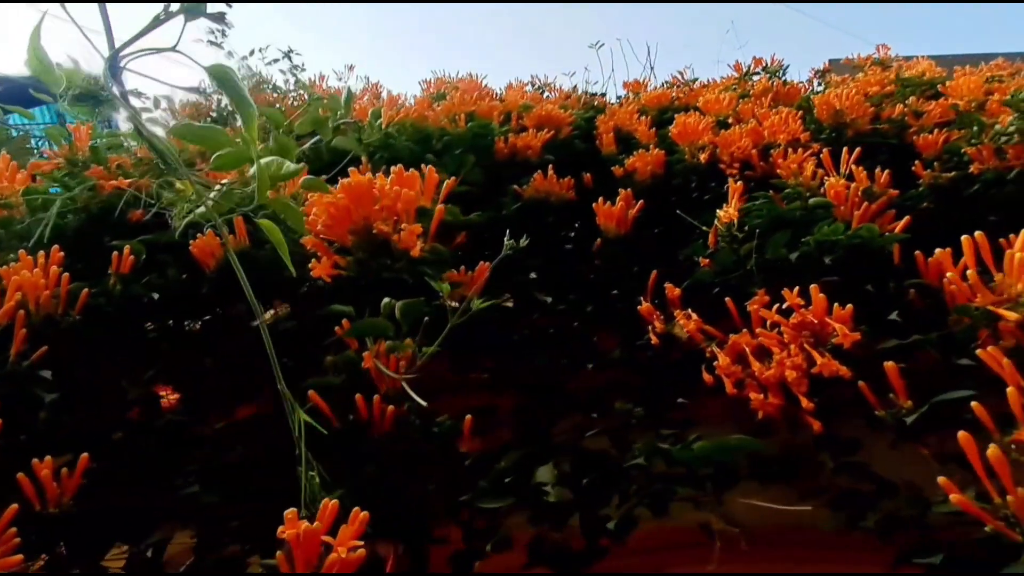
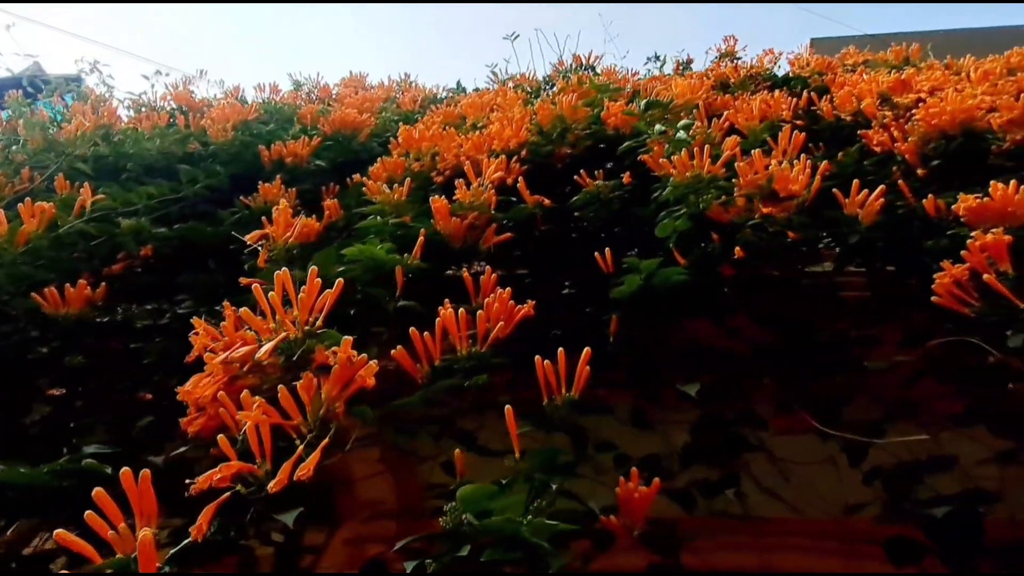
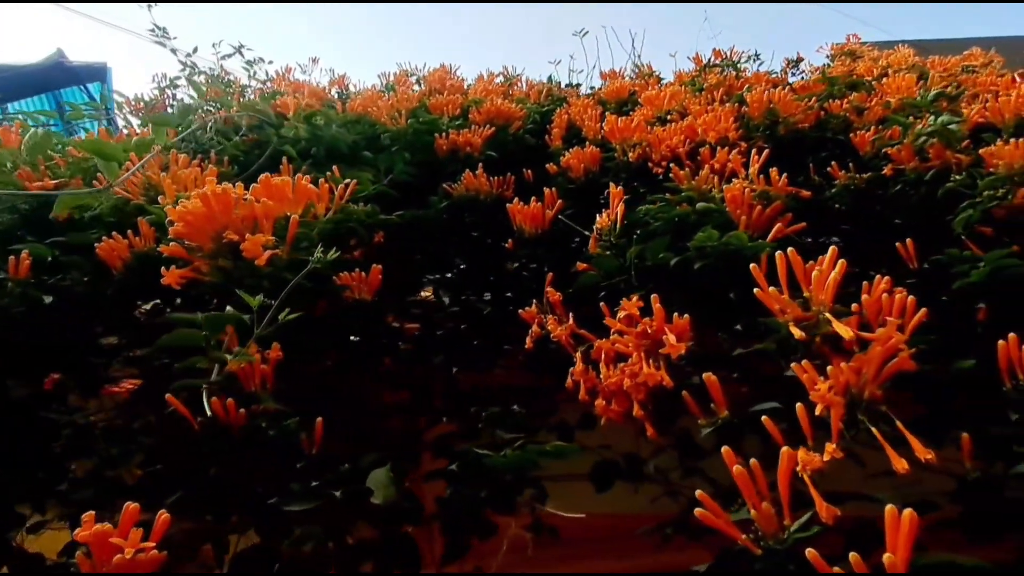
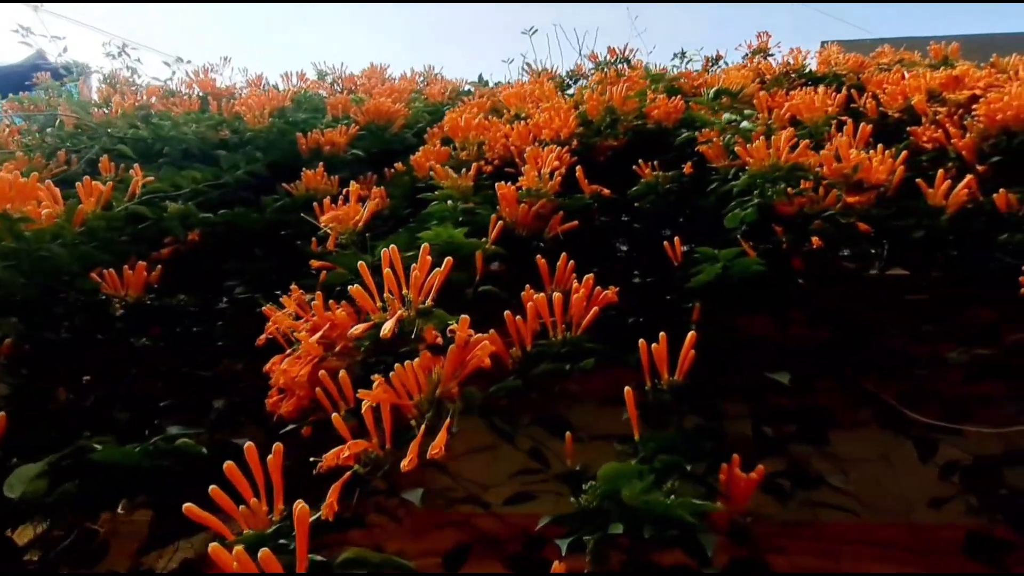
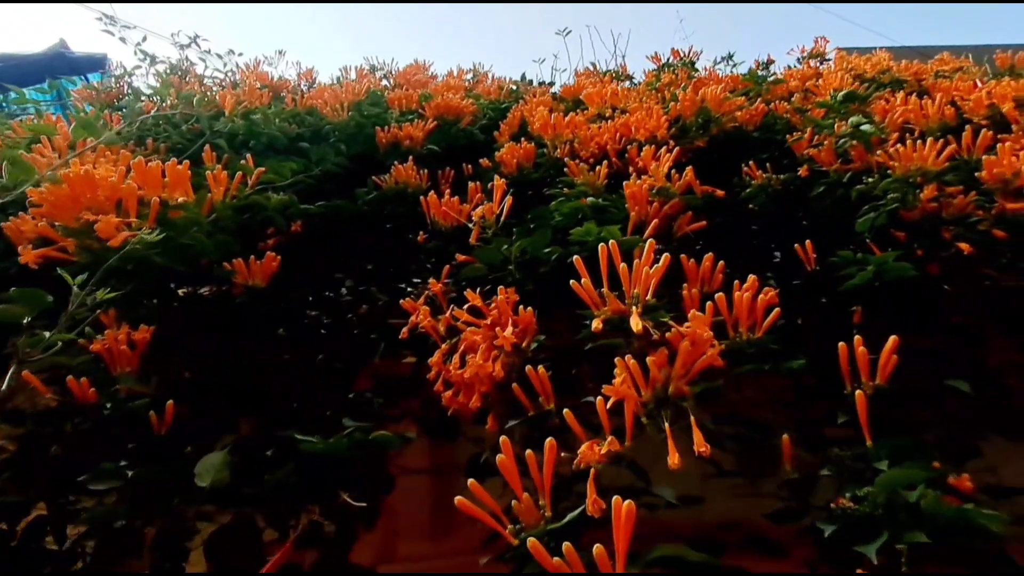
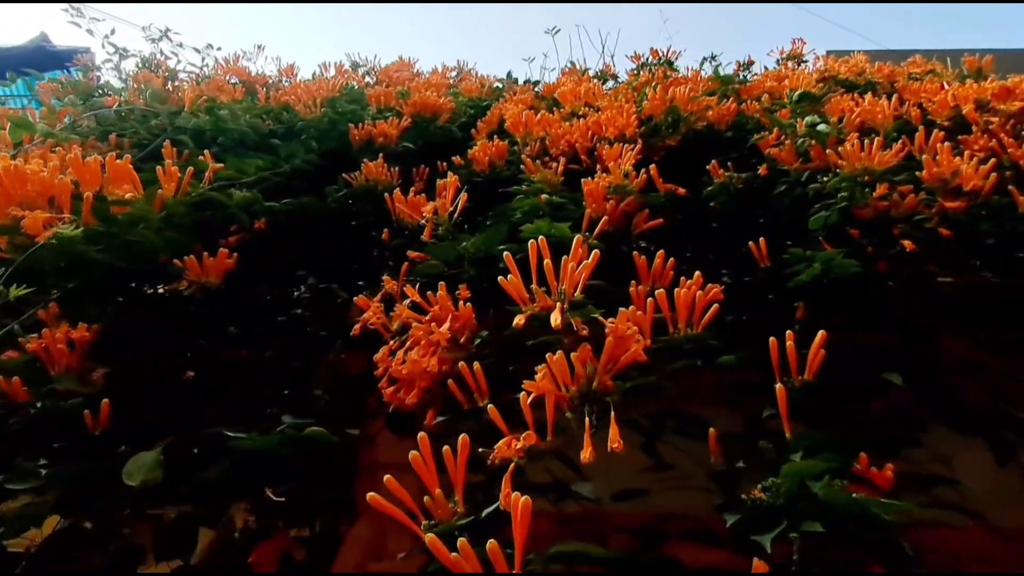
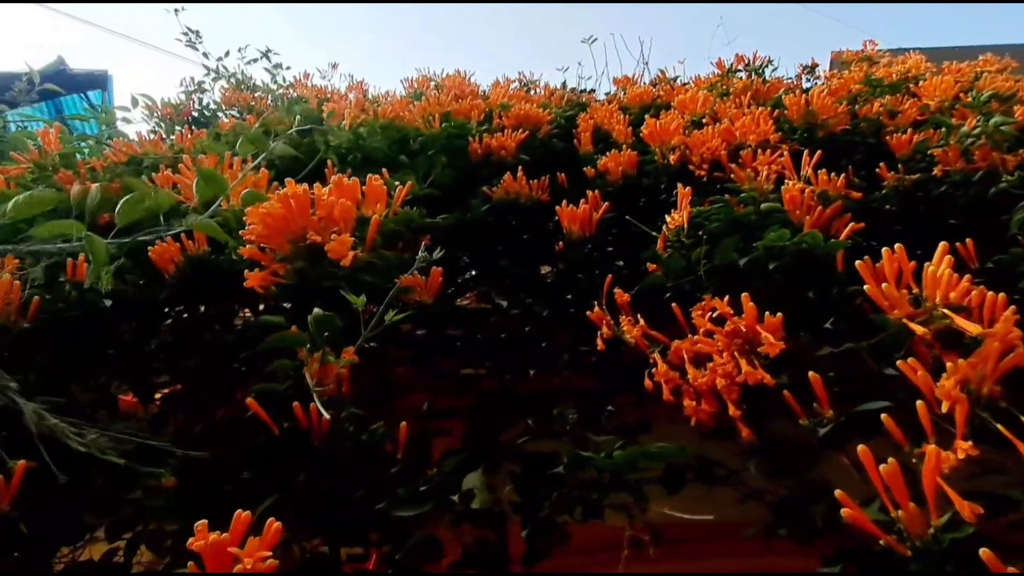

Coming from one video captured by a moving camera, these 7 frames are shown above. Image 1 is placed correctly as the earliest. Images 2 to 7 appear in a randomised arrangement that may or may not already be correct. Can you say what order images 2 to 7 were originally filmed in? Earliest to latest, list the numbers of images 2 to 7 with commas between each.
7, 3, 5, 6, 4, 2
